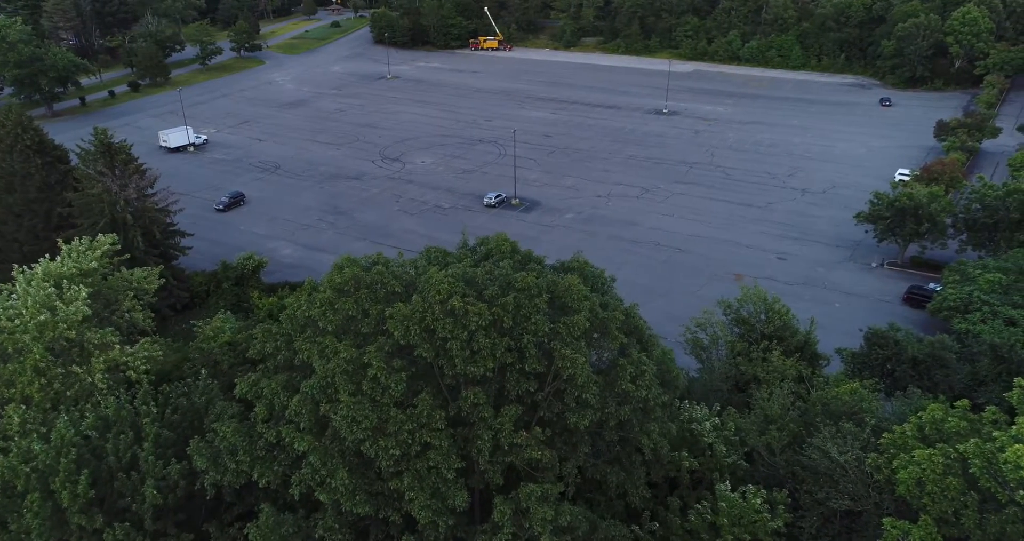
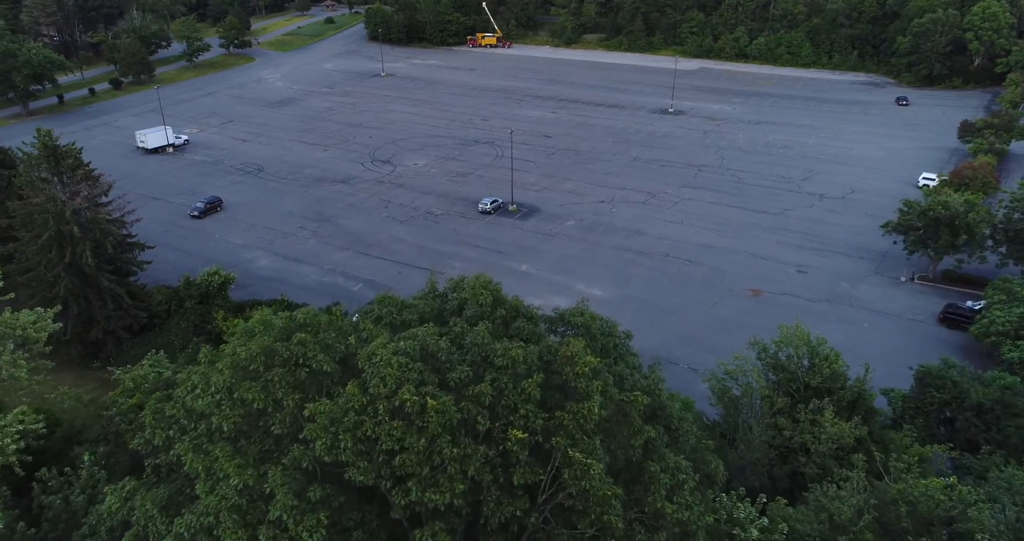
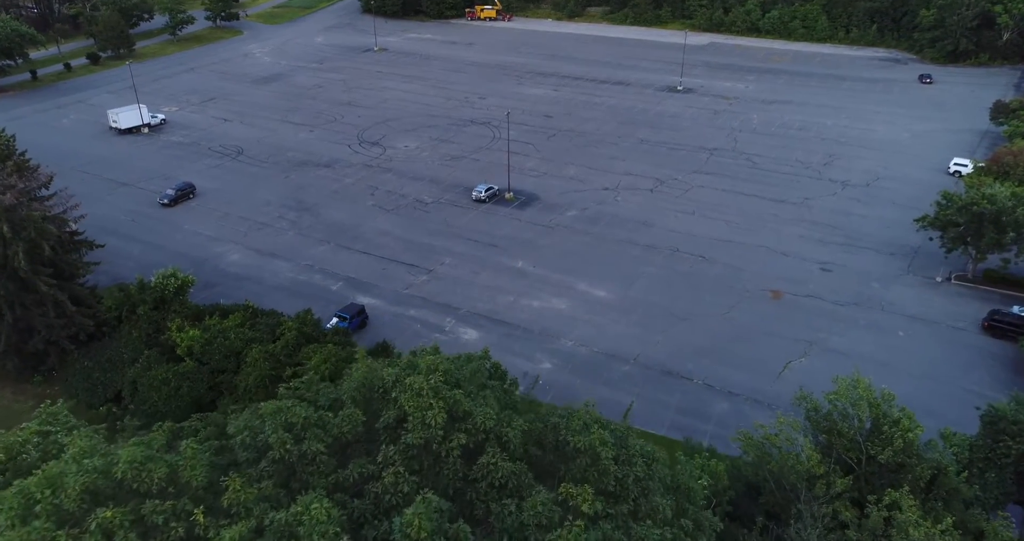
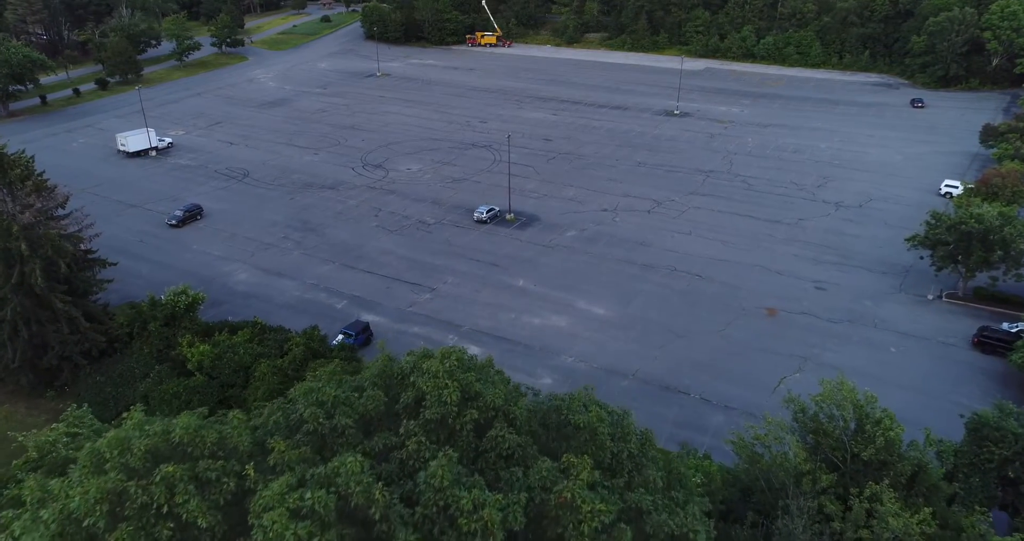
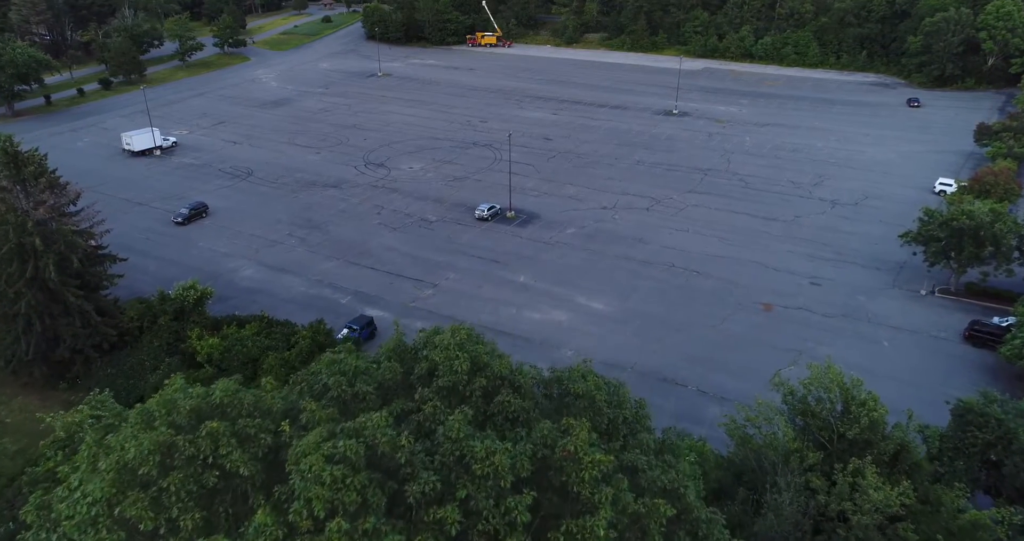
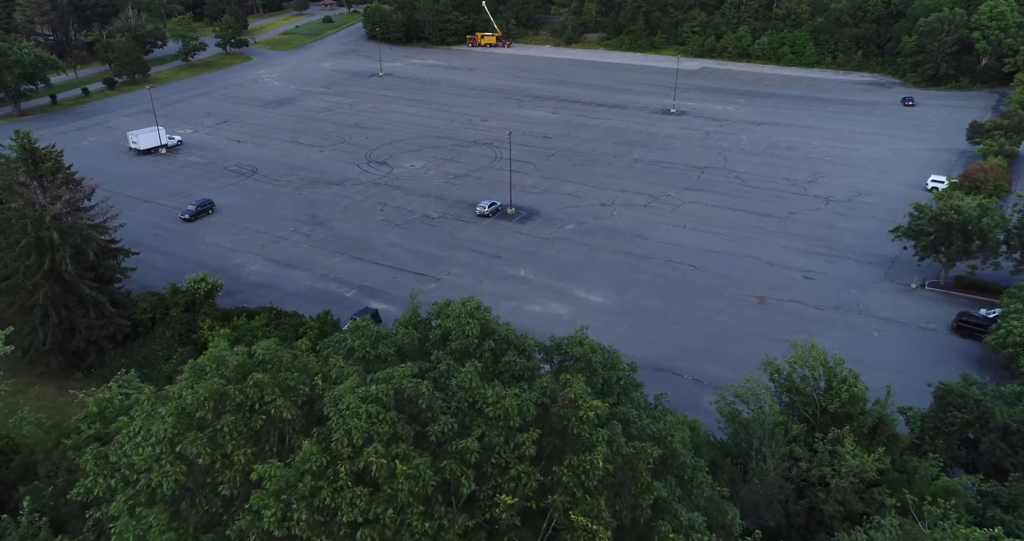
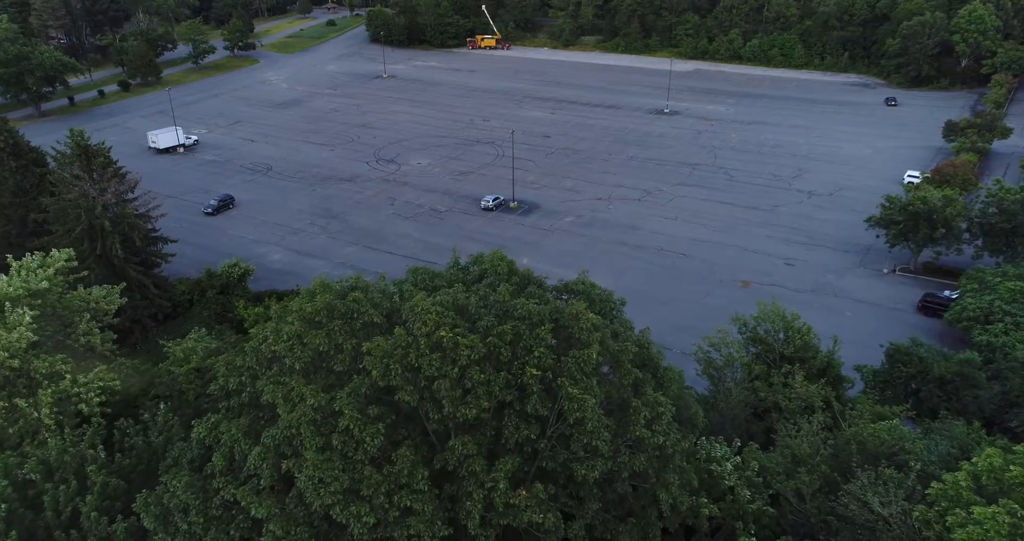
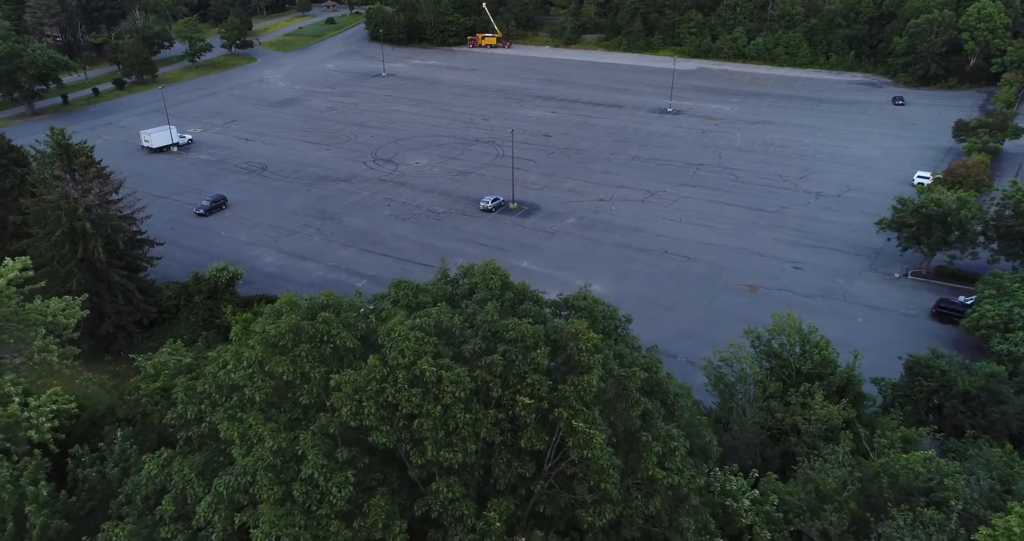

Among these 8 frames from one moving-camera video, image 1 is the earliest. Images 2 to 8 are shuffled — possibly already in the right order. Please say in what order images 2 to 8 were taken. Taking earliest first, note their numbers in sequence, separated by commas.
7, 8, 2, 6, 5, 4, 3
